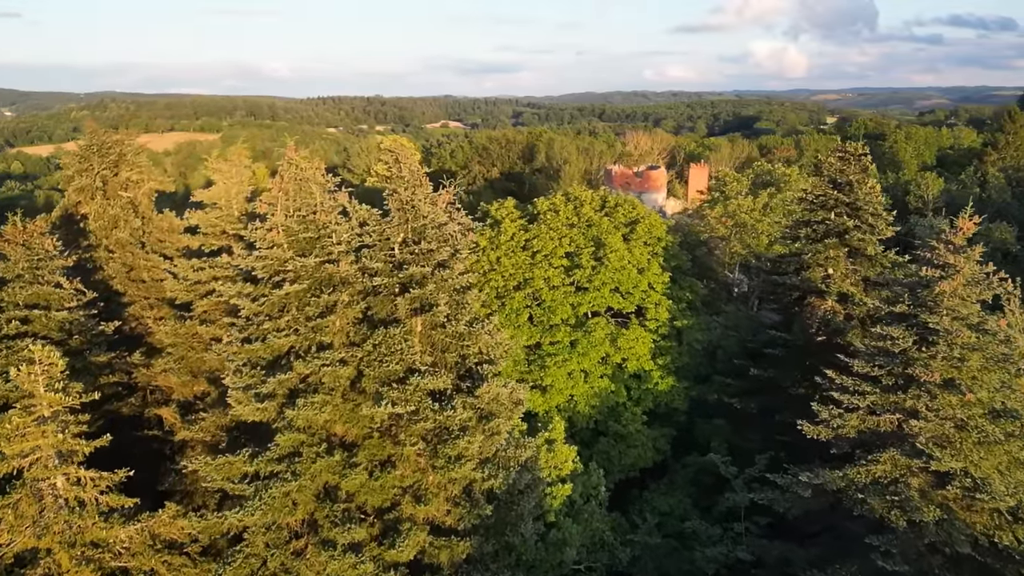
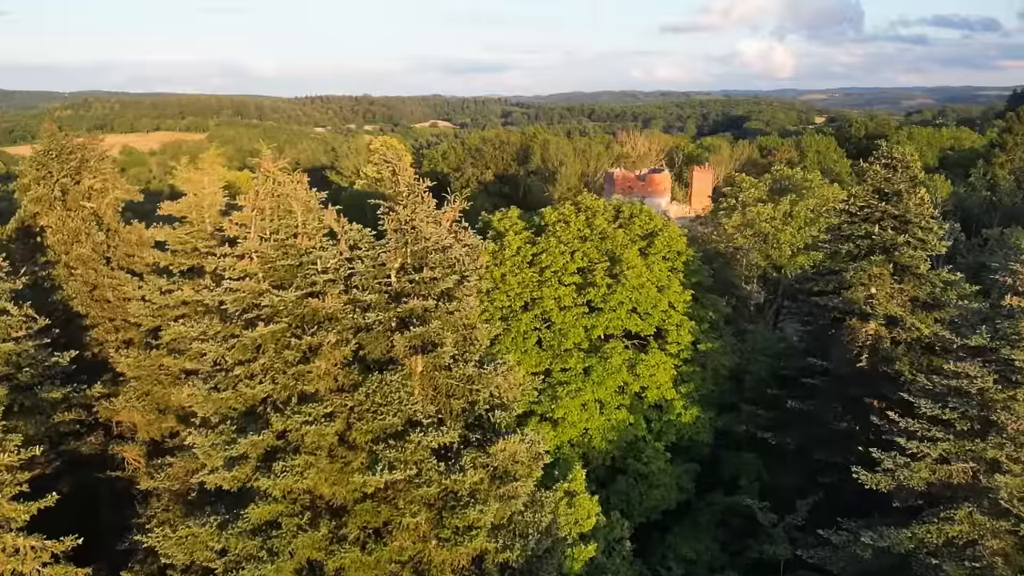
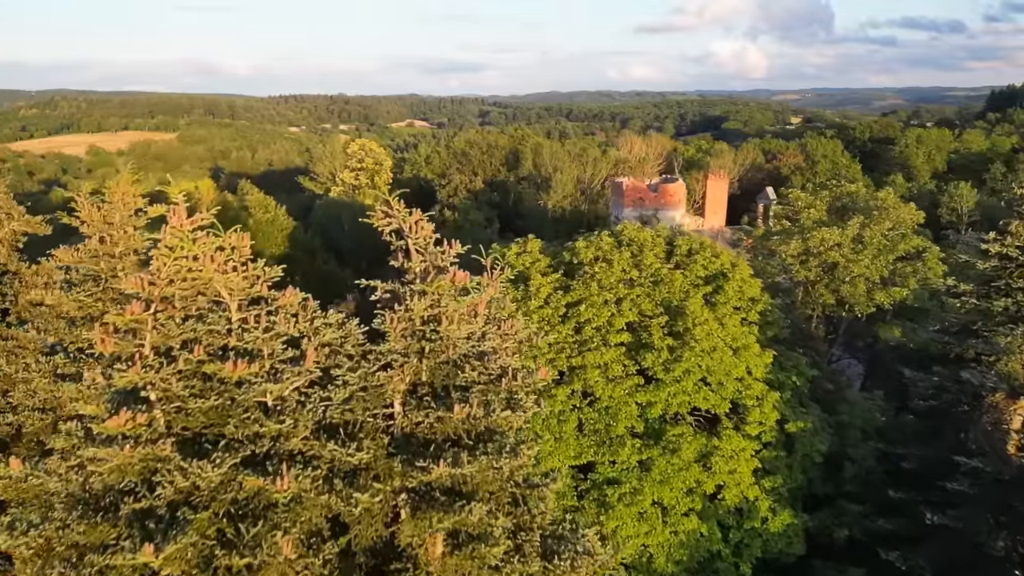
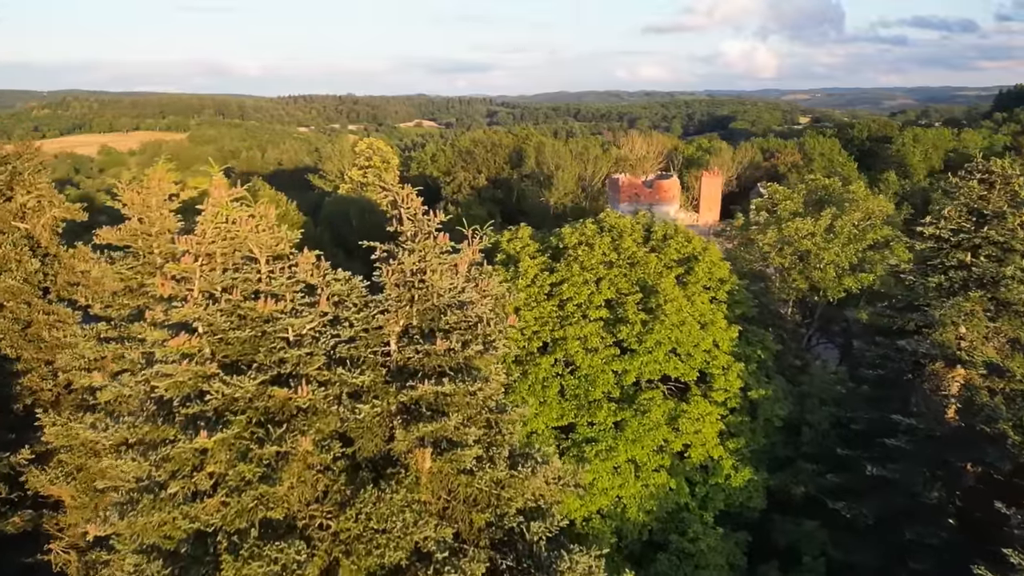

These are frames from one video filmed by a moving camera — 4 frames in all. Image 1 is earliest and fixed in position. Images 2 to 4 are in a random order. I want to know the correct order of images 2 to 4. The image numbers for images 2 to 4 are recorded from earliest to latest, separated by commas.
2, 4, 3
